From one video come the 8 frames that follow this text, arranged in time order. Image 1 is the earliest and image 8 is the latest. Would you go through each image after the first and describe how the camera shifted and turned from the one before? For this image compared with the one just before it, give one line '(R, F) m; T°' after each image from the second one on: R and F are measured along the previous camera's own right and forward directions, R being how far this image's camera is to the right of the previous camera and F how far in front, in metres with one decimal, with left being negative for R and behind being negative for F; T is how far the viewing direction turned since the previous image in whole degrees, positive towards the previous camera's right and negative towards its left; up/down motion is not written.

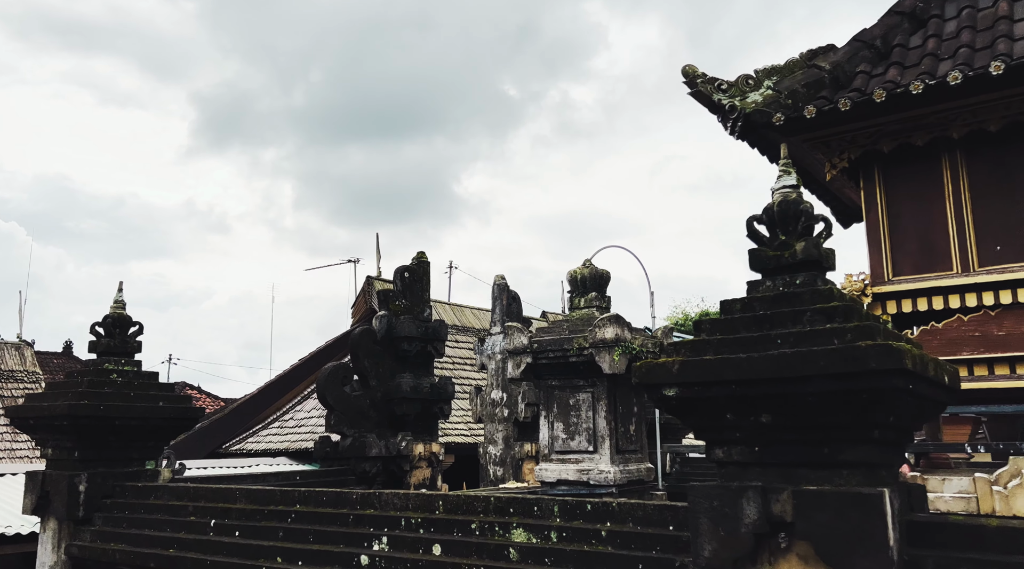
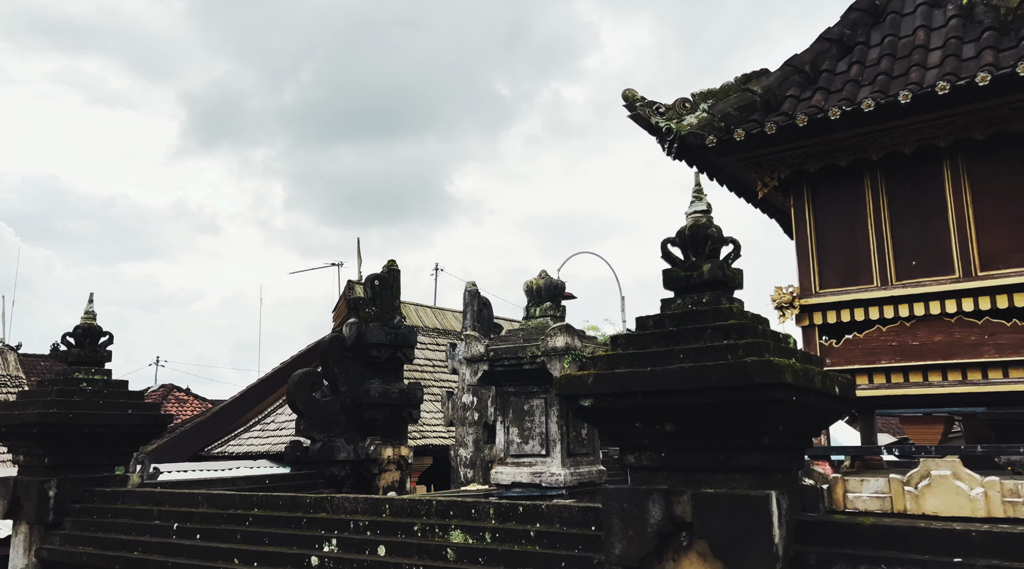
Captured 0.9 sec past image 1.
(+0.3, -0.4) m; +1°
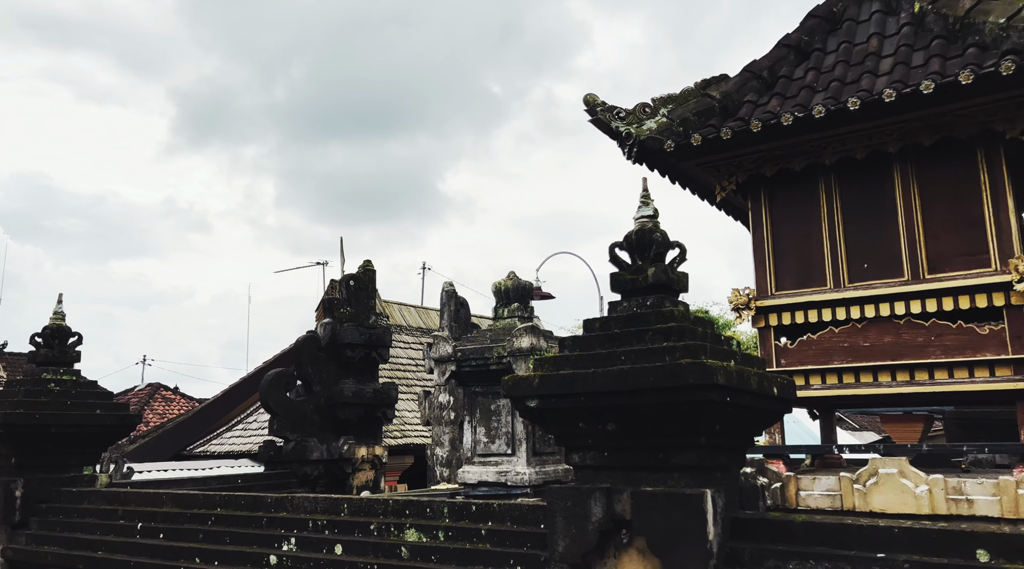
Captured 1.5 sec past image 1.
(+0.2, -0.1) m; +1°
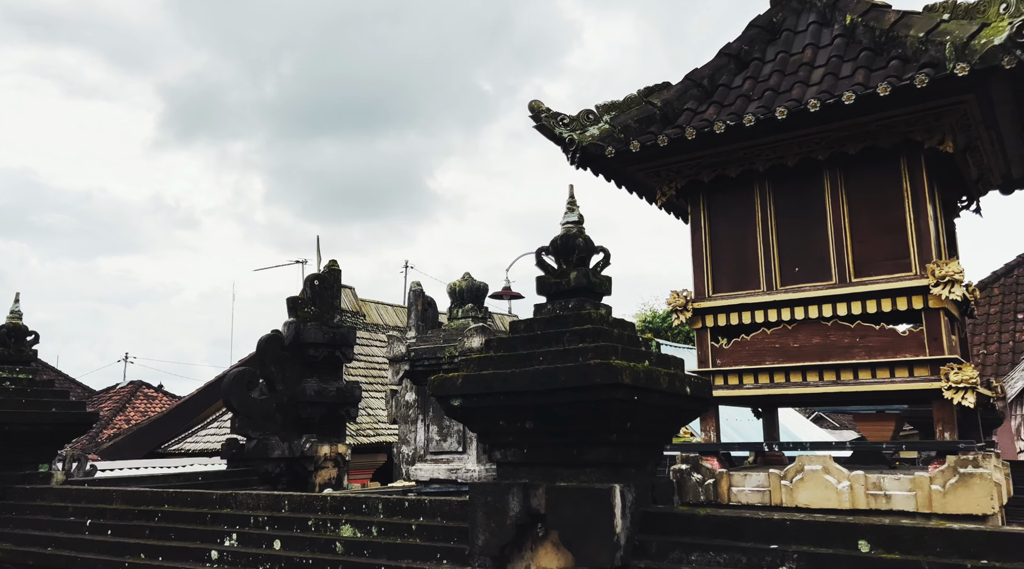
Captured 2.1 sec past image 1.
(+0.4, -0.2) m; +1°
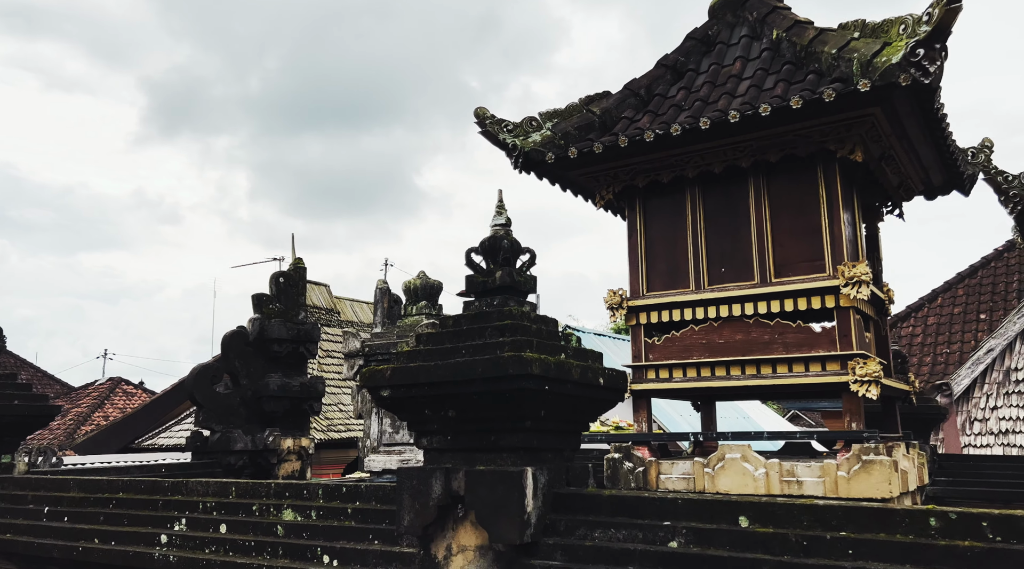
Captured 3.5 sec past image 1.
(+0.4, -0.4) m; +1°
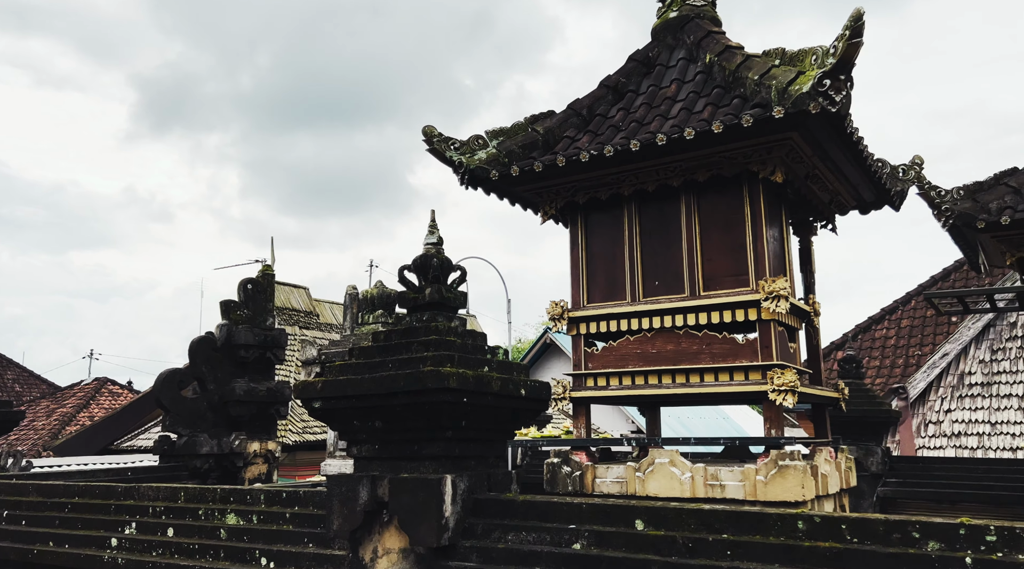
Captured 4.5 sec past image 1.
(+0.4, -0.4) m; +1°
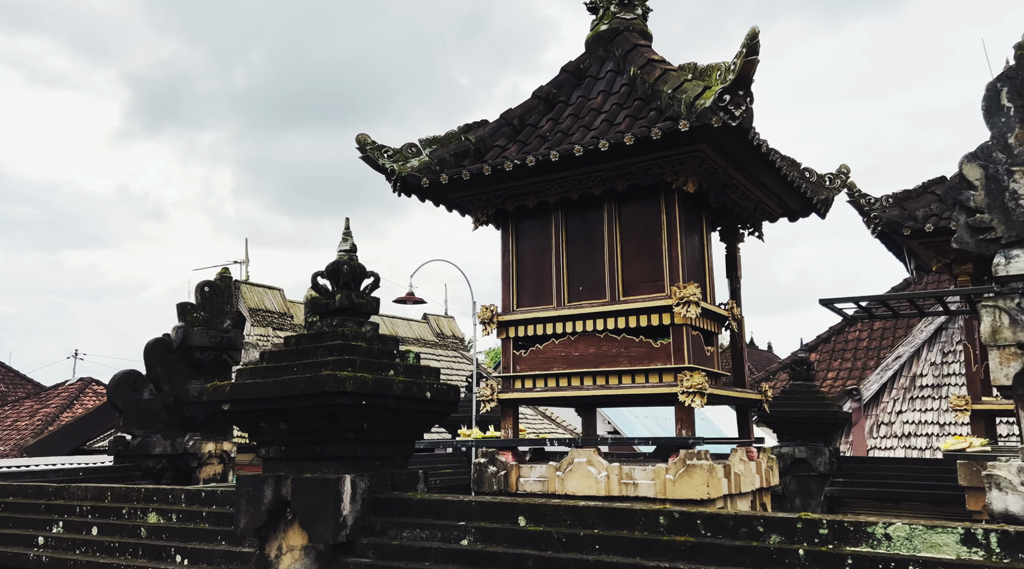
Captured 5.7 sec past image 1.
(+0.6, -0.3) m; +1°
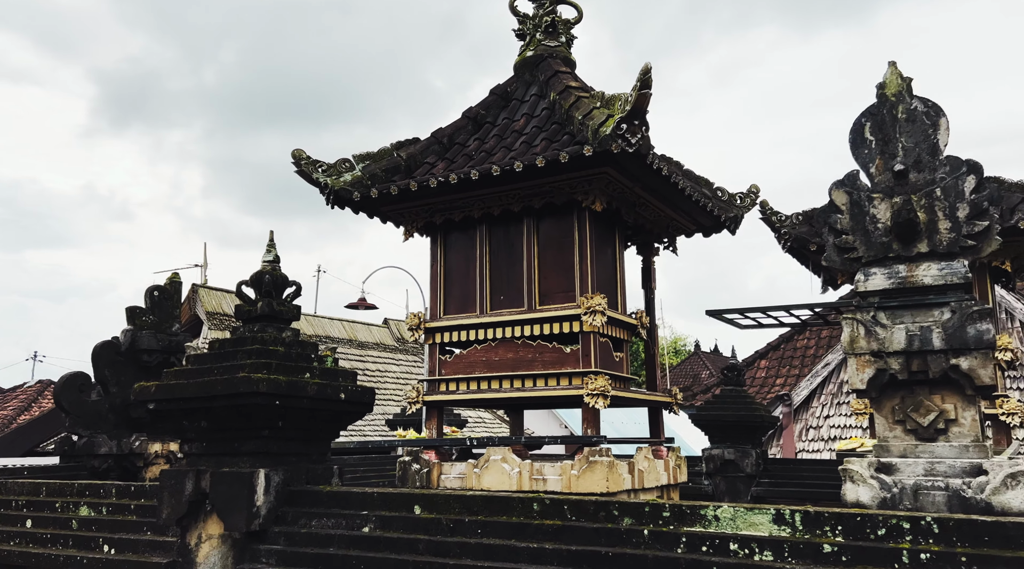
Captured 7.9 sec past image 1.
(+0.5, -0.6) m; +2°
